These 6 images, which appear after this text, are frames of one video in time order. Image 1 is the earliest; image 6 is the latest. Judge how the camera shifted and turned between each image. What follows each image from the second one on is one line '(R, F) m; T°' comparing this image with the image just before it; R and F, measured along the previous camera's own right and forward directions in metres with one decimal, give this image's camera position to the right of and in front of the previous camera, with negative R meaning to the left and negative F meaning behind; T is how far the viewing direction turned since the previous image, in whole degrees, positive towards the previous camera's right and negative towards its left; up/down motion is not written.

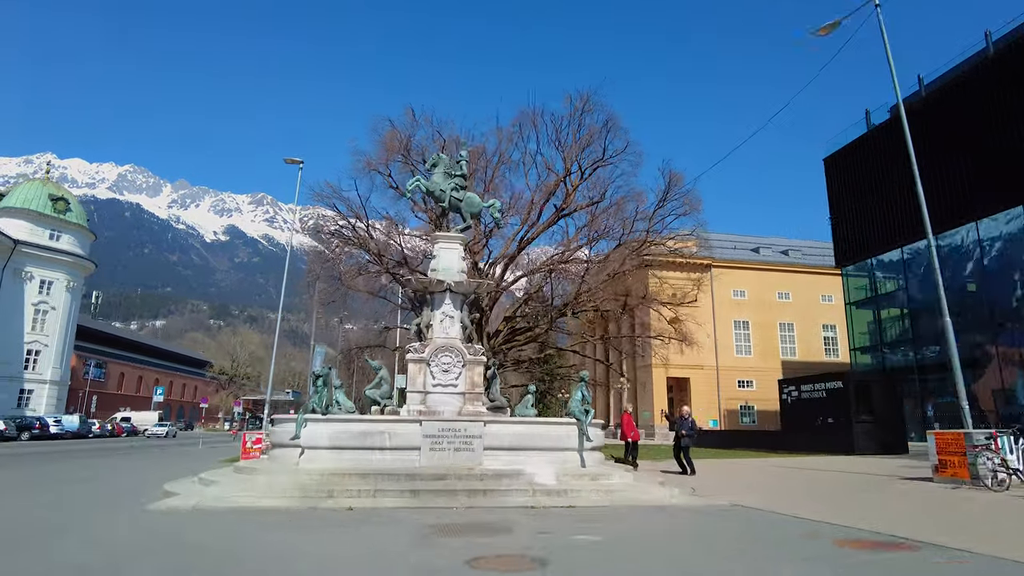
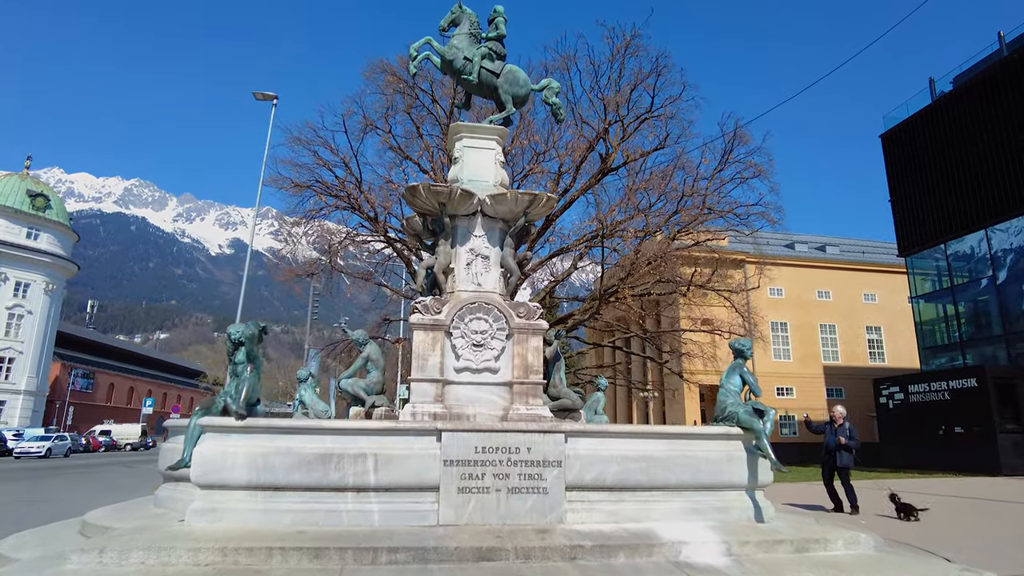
(-0.9, +5.3) m; 0°
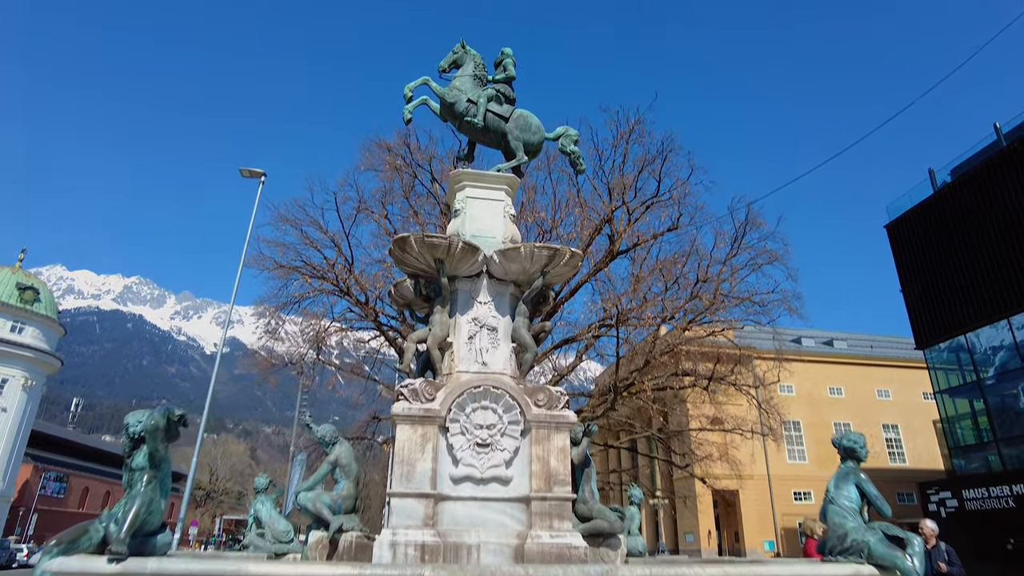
(-0.2, +1.7) m; 0°
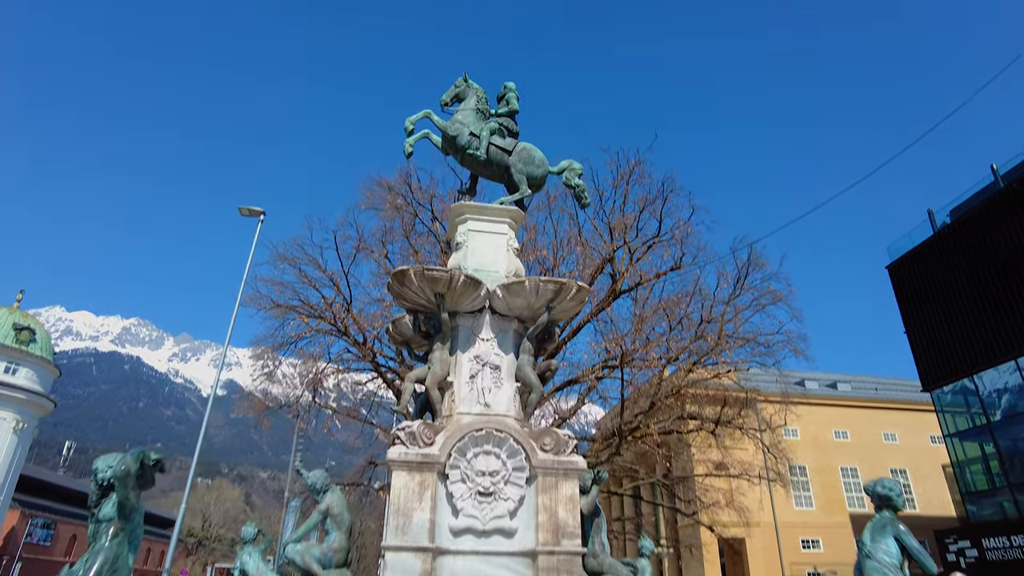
(0.0, +0.3) m; 0°
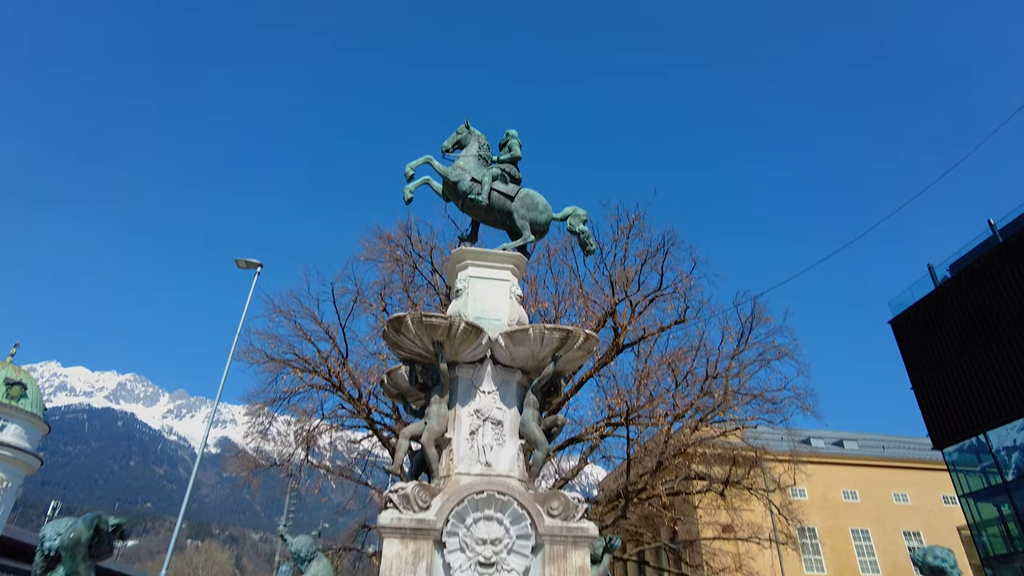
(0.0, +0.3) m; 0°
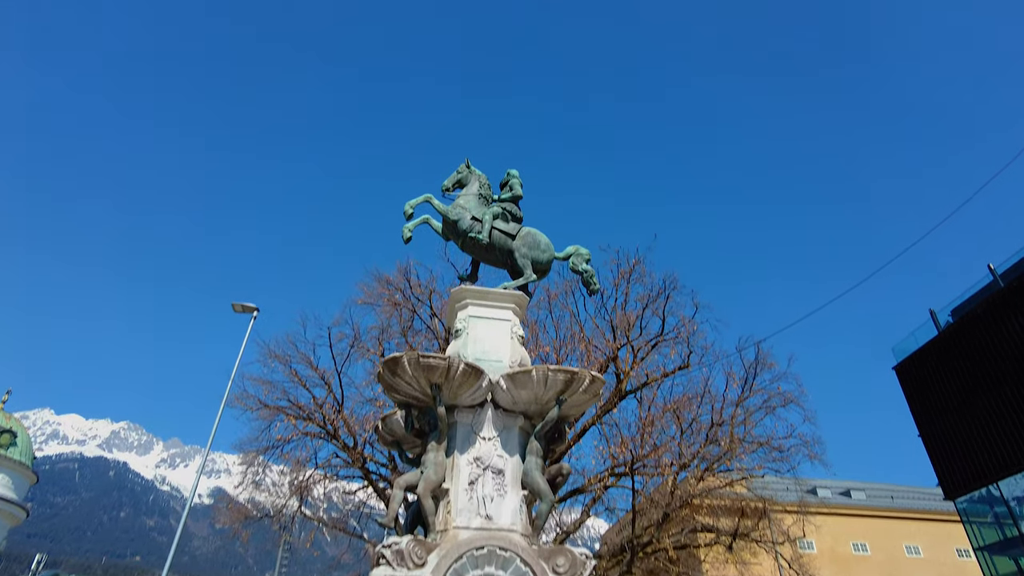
(0.0, +0.2) m; 0°
